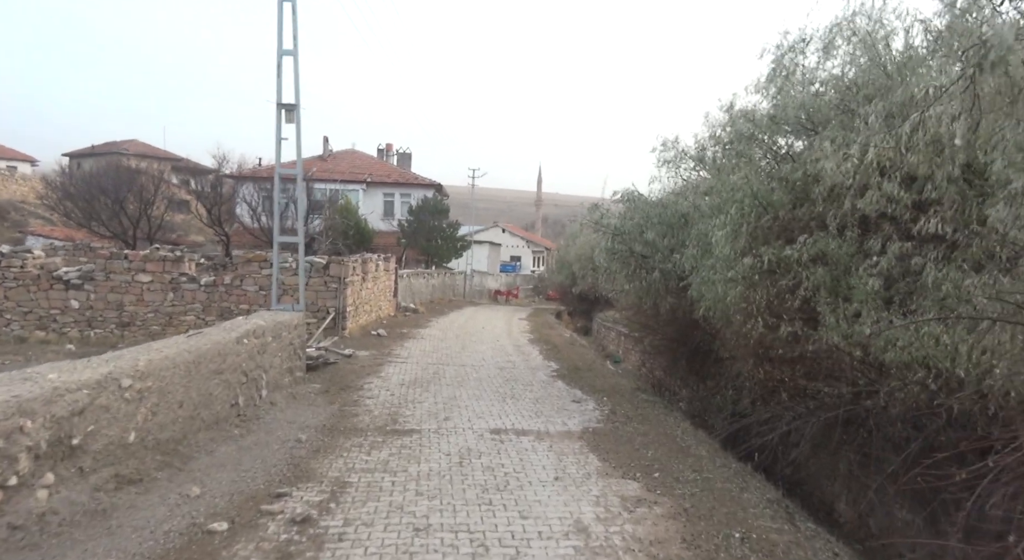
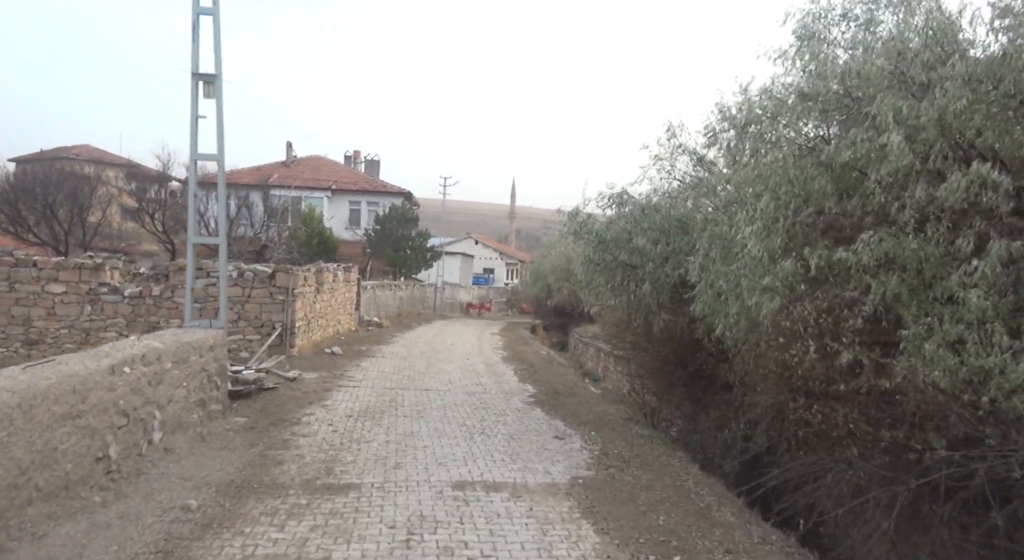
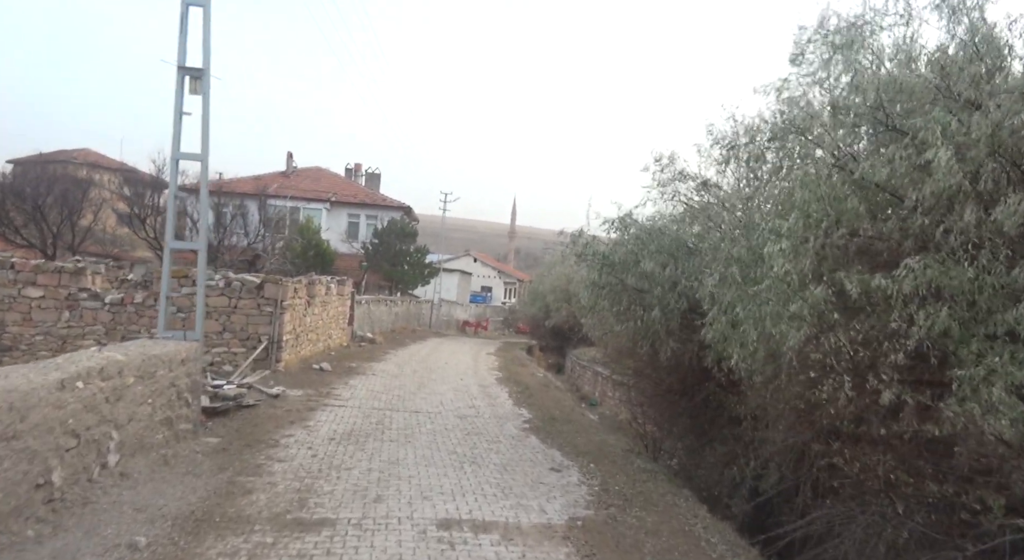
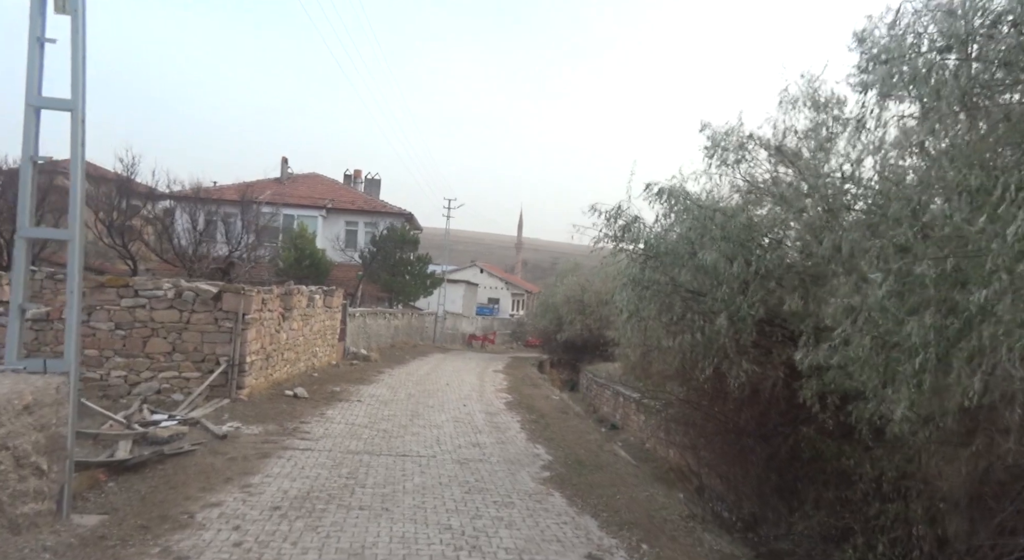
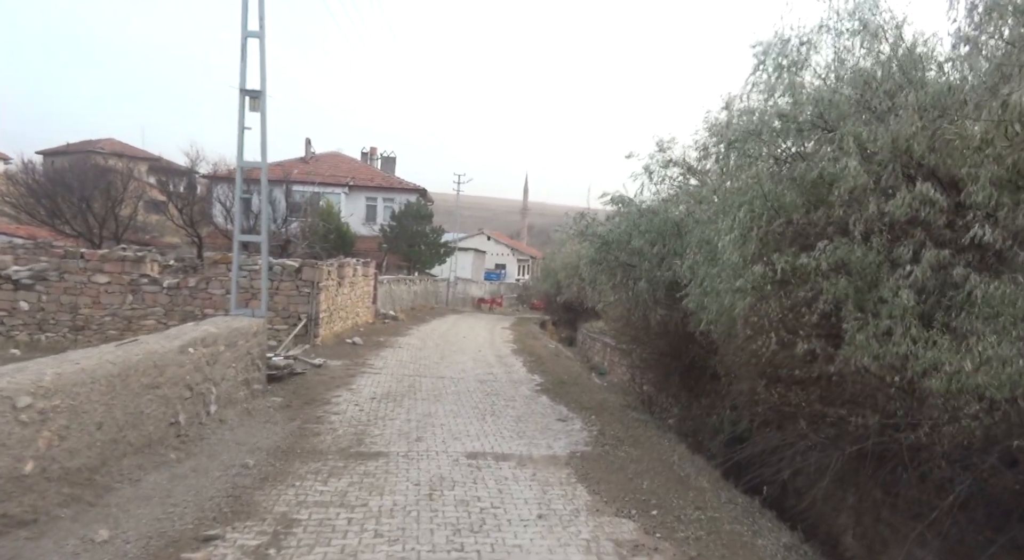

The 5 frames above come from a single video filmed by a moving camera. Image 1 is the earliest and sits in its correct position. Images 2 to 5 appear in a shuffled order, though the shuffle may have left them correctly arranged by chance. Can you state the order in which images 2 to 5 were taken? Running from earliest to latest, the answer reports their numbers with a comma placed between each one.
5, 2, 3, 4
